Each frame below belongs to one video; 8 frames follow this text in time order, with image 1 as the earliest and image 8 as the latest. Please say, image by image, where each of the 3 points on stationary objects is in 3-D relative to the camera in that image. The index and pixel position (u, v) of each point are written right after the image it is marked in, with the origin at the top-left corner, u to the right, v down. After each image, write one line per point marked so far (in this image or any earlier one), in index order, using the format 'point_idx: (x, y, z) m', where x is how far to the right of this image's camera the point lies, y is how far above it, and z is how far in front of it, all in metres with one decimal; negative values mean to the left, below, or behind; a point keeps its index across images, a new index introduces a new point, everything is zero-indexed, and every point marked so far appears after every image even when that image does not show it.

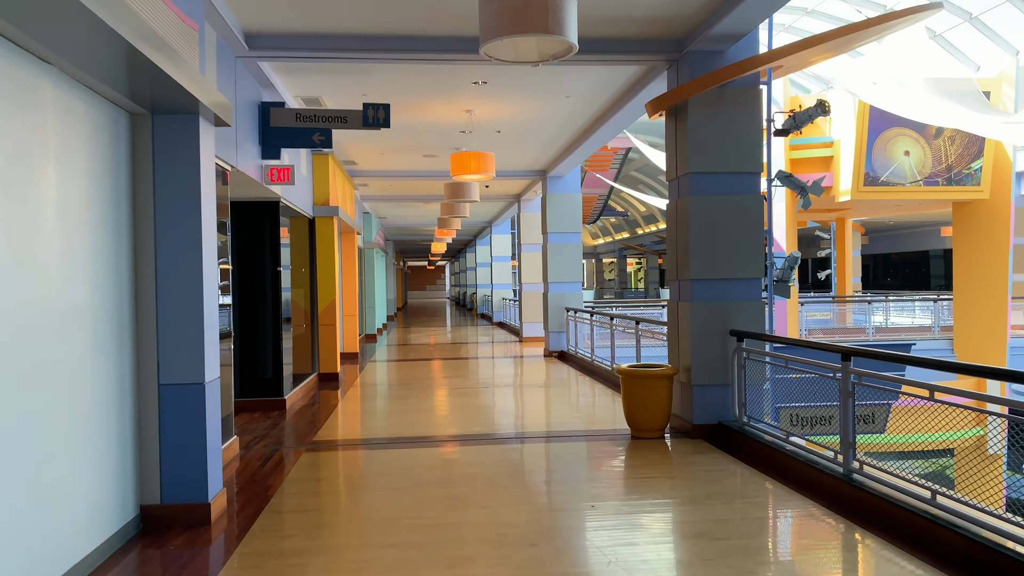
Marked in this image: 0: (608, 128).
0: (+1.1, +1.8, +8.6) m
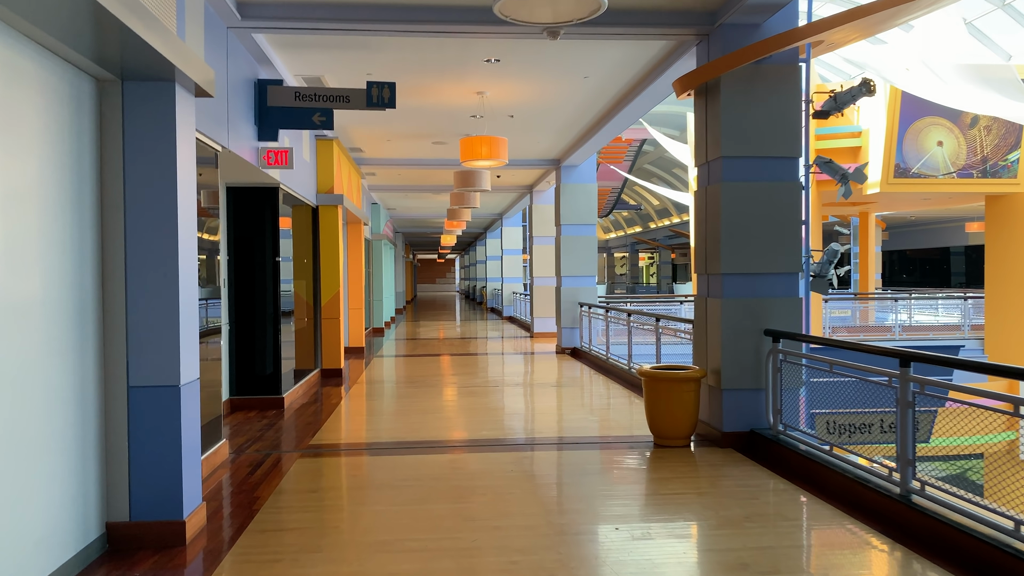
0: (+1.2, +1.8, +8.1) m
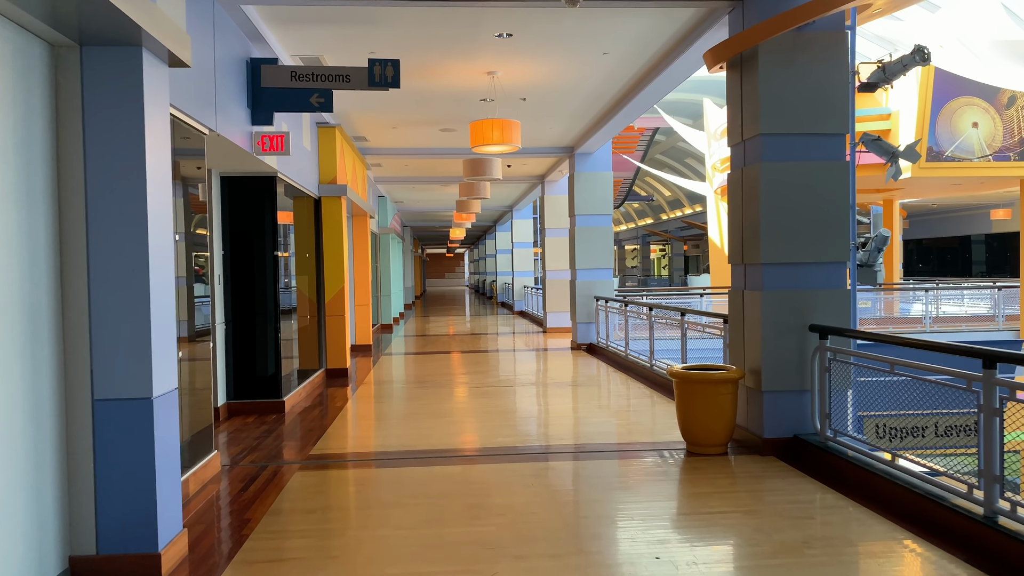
0: (+1.3, +1.9, +7.6) m
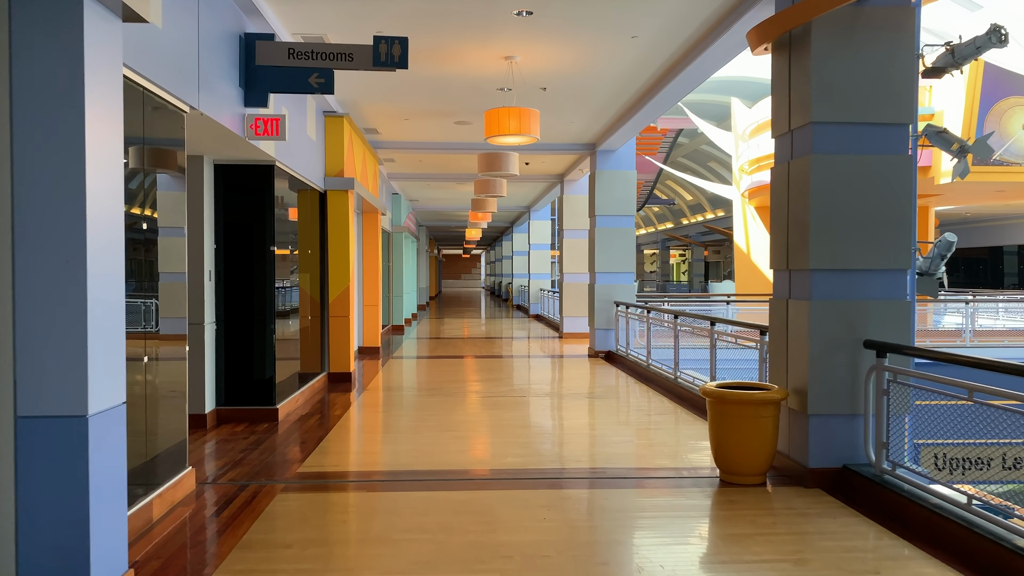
0: (+1.5, +1.9, +7.1) m
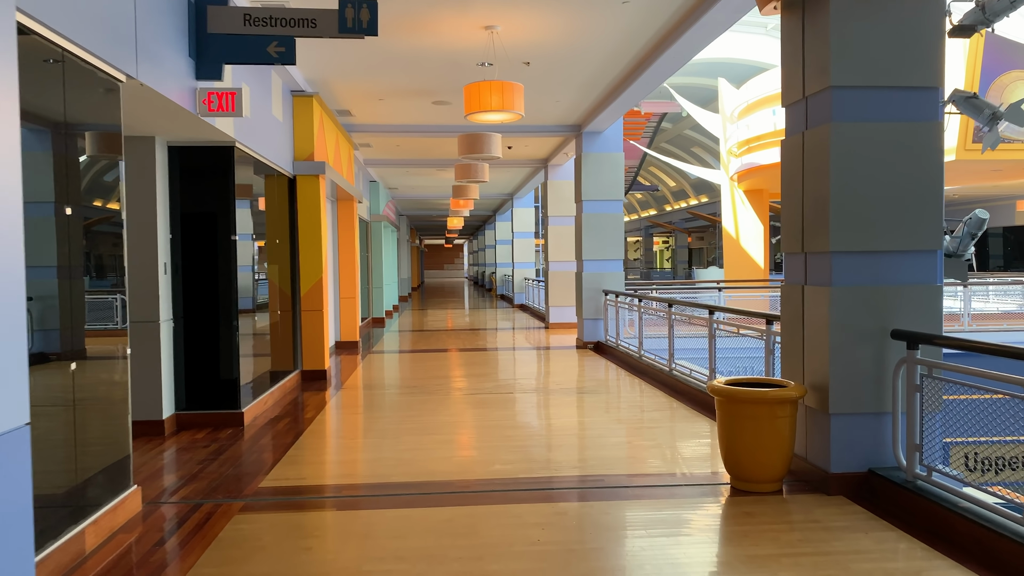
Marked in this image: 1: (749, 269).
0: (+1.4, +2.0, +6.6) m
1: (+4.3, +0.3, +14.2) m
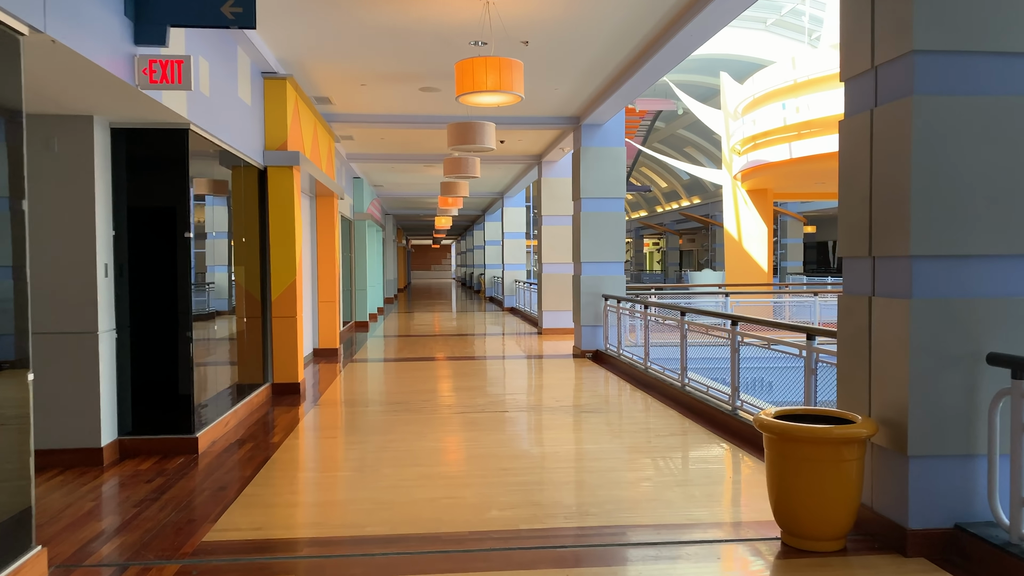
0: (+1.3, +1.9, +5.9) m
1: (+4.1, +0.3, +13.6) m
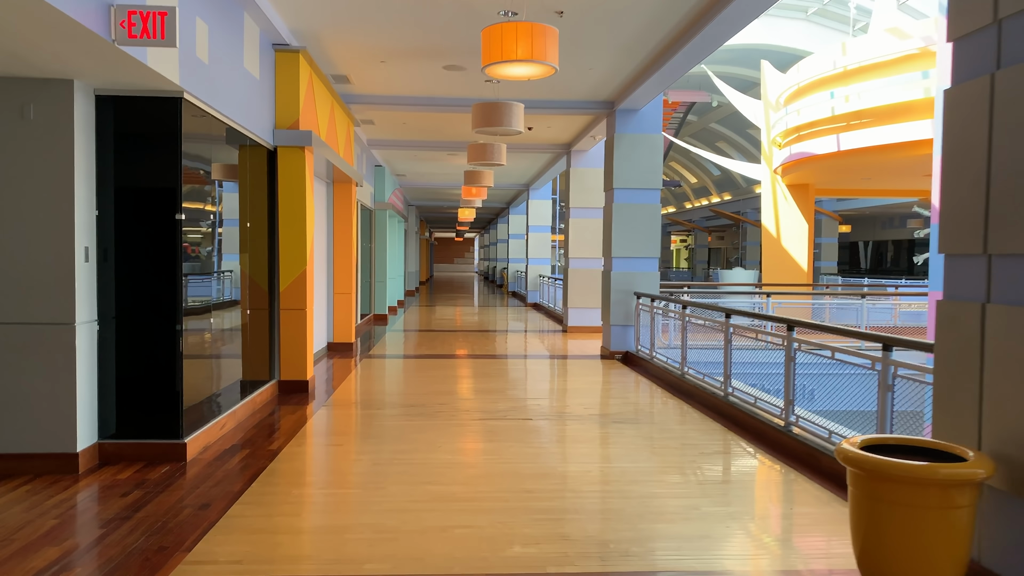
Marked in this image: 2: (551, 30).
0: (+1.6, +1.9, +5.3) m
1: (+4.6, +0.3, +12.9) m
2: (+0.2, +1.5, +4.6) m
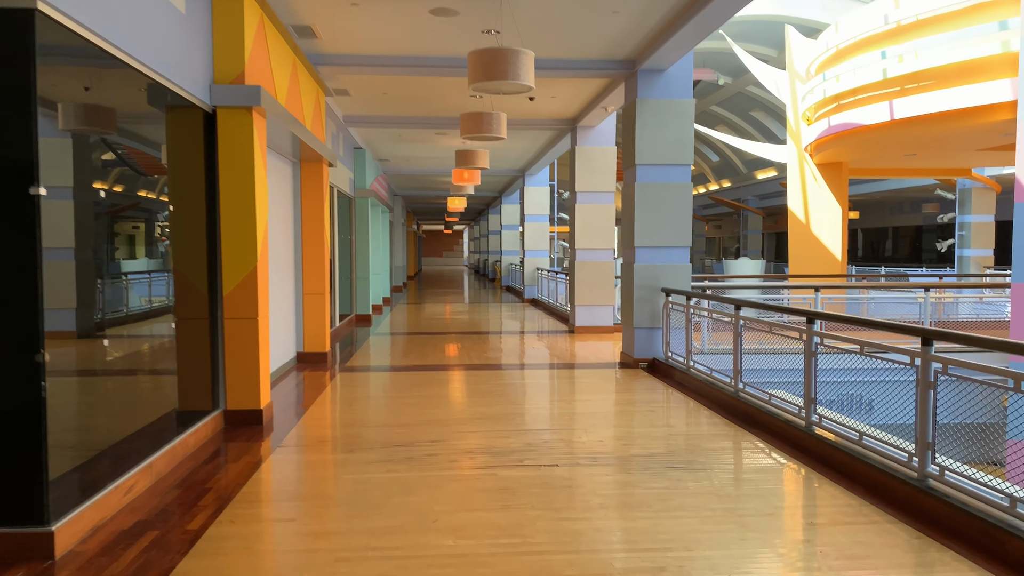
0: (+1.6, +1.9, +3.8) m
1: (+4.5, +0.4, +11.5) m
2: (+0.3, +1.5, +3.2) m
